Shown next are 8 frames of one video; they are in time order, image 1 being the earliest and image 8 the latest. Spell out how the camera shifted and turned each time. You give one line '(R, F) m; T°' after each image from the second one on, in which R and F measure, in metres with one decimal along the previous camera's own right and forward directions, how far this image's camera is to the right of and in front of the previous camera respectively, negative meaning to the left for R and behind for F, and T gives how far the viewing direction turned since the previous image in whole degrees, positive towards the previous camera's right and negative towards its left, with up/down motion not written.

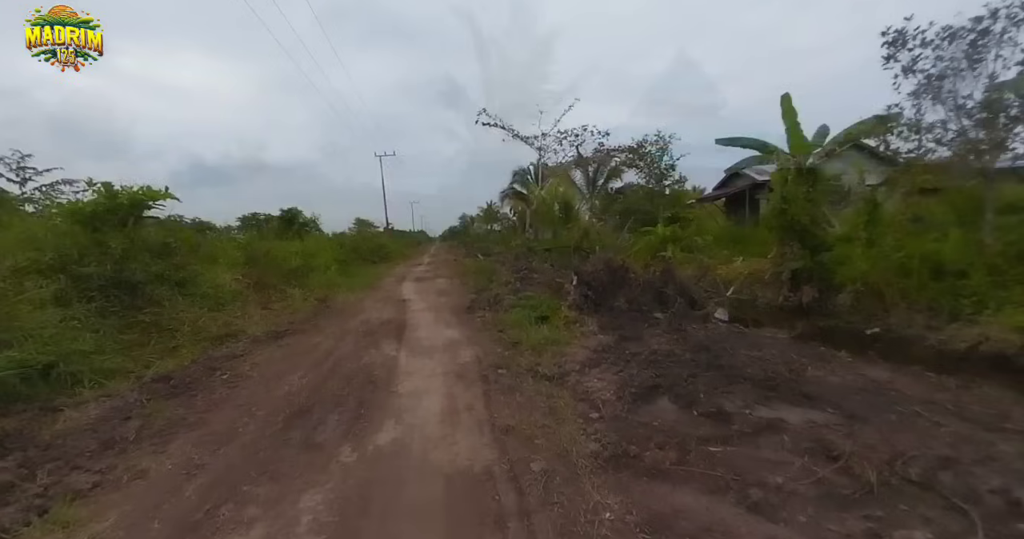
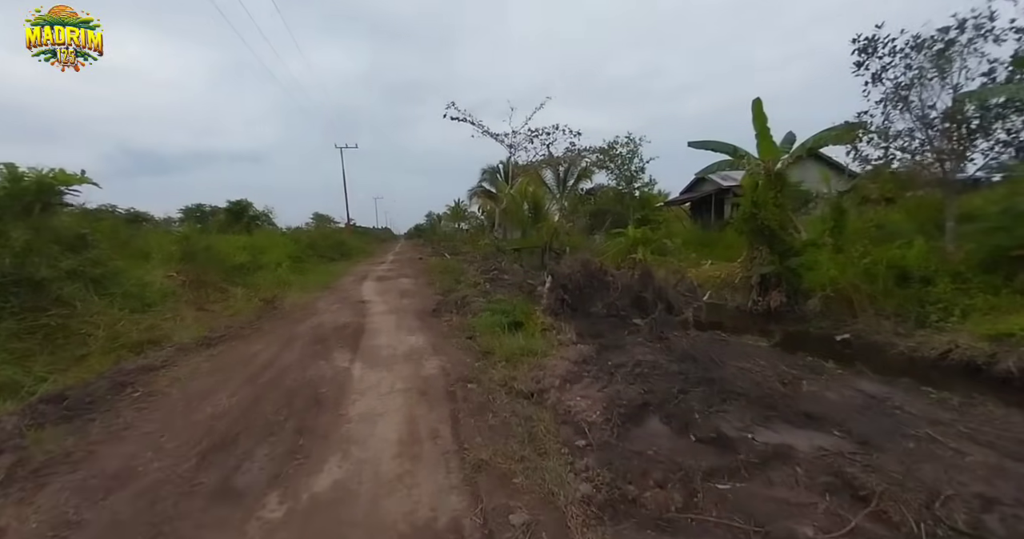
(0.0, +0.5) m; +5°
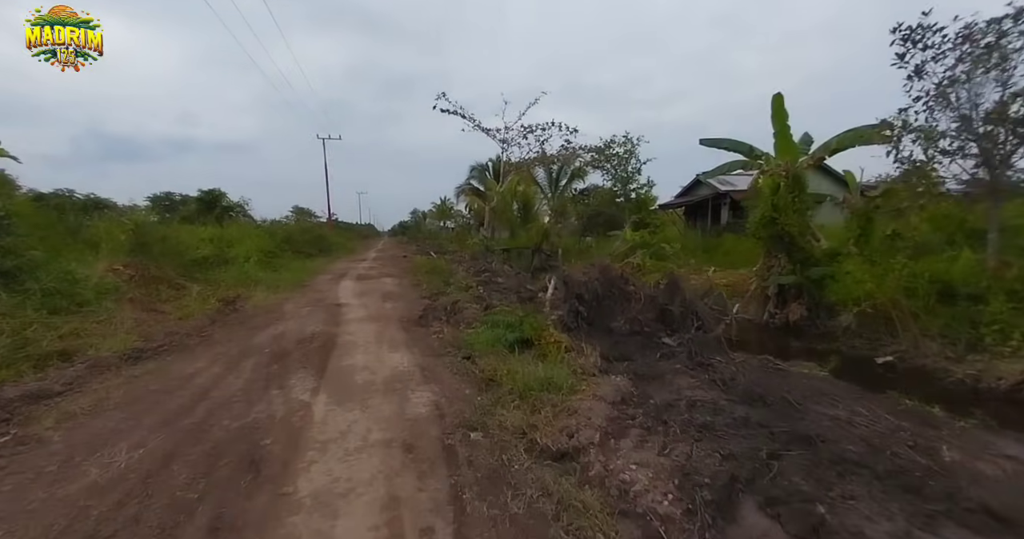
(-0.3, +1.1) m; +2°
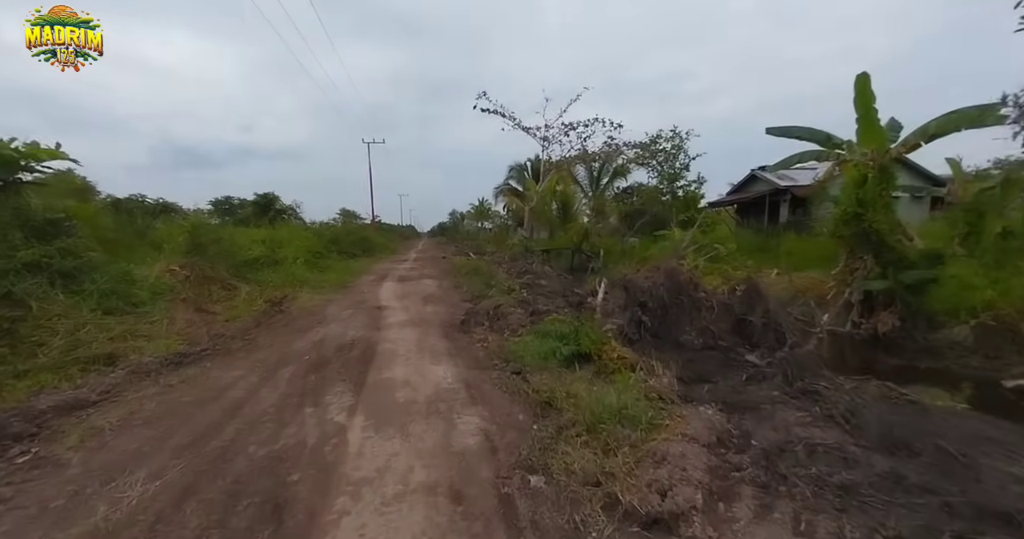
(-0.2, +0.6) m; -5°
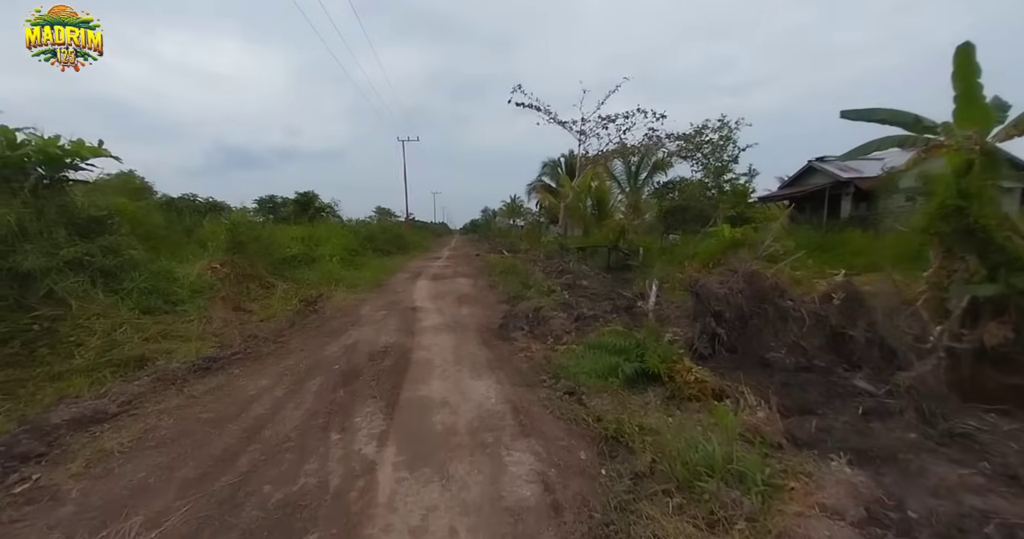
(-0.2, +0.6) m; -5°
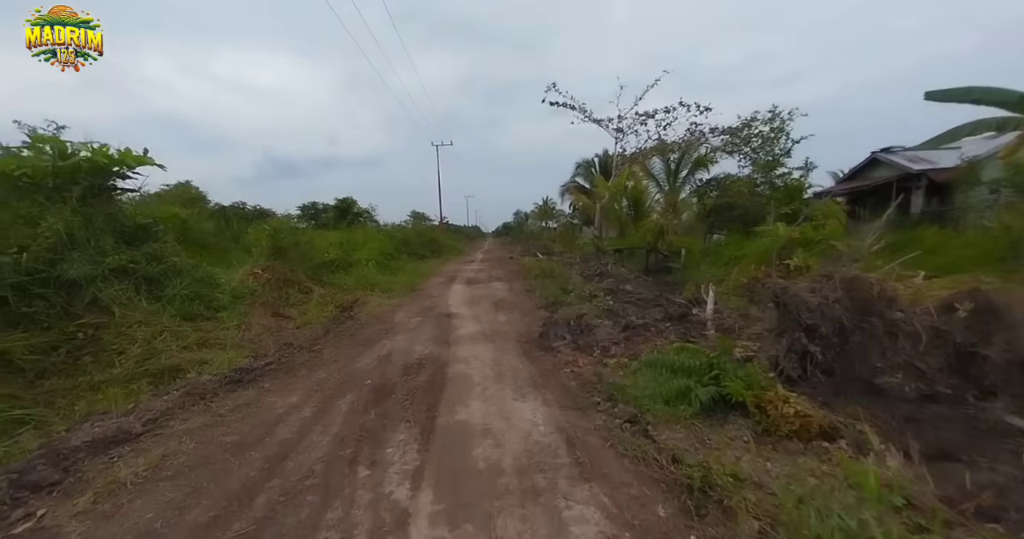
(-0.2, +0.5) m; -5°
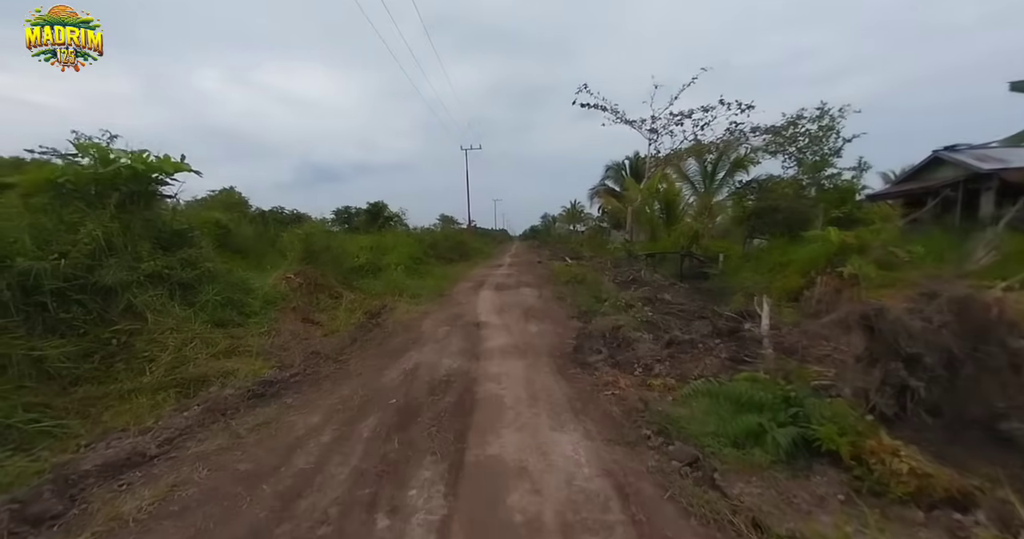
(-0.1, +0.4) m; -4°
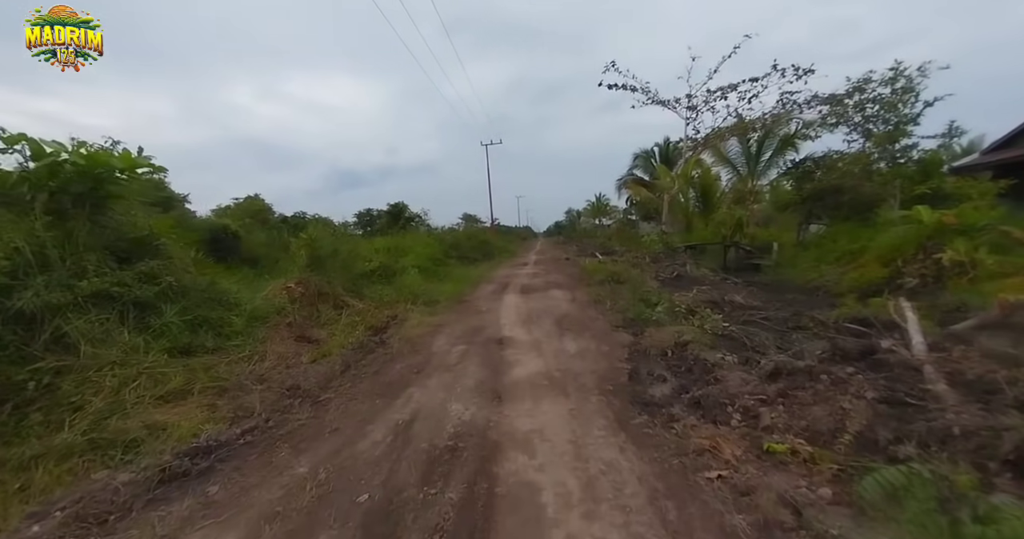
(-0.1, +1.5) m; -4°
